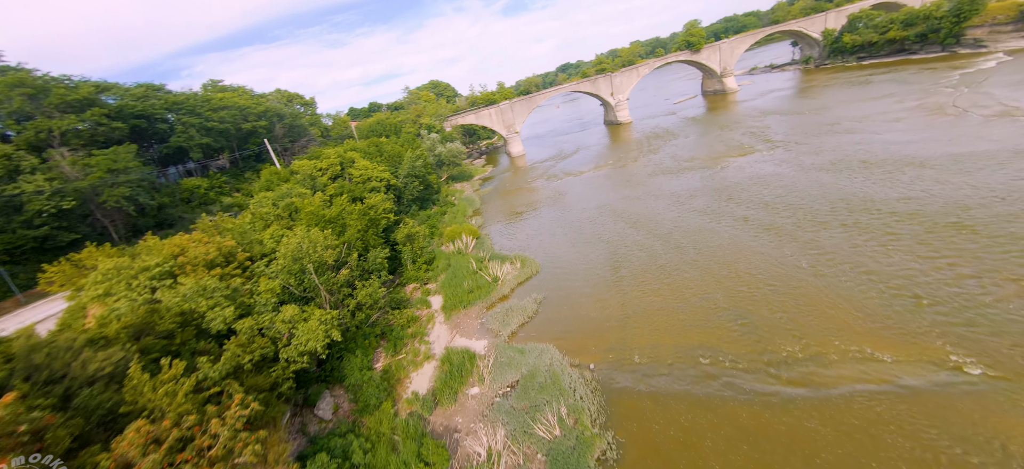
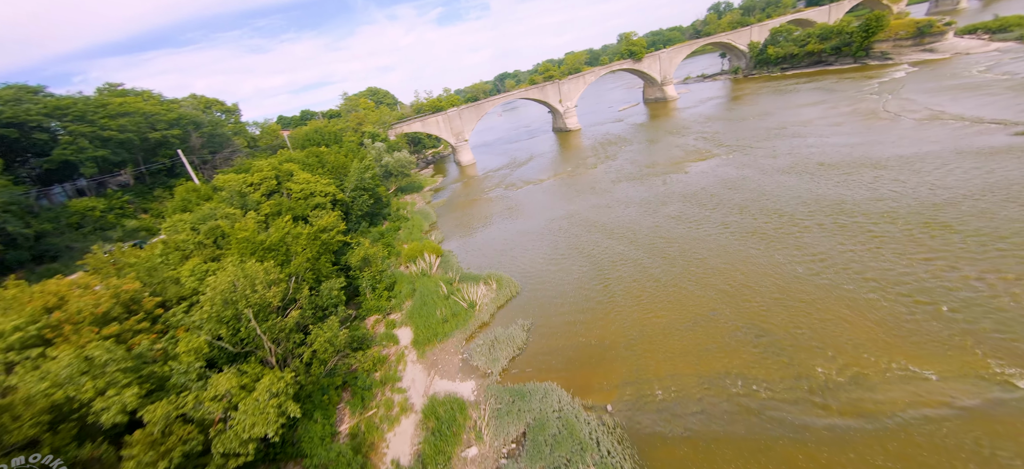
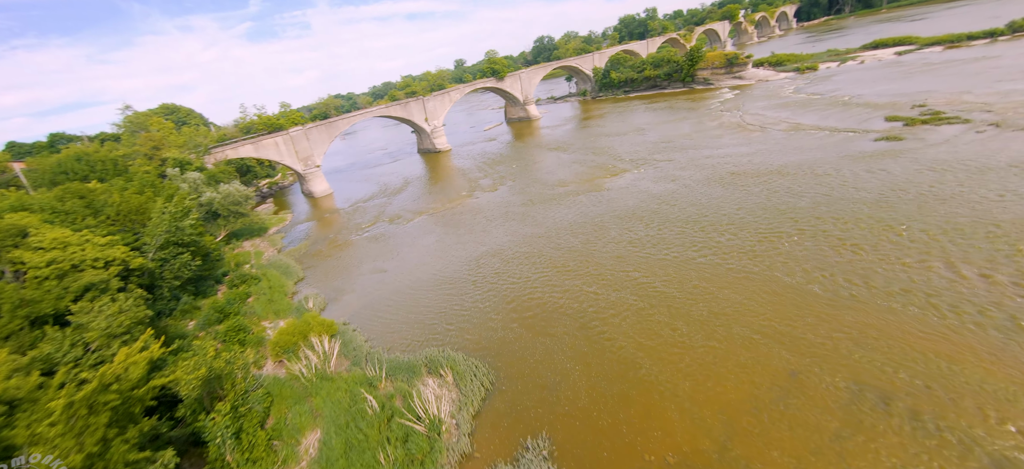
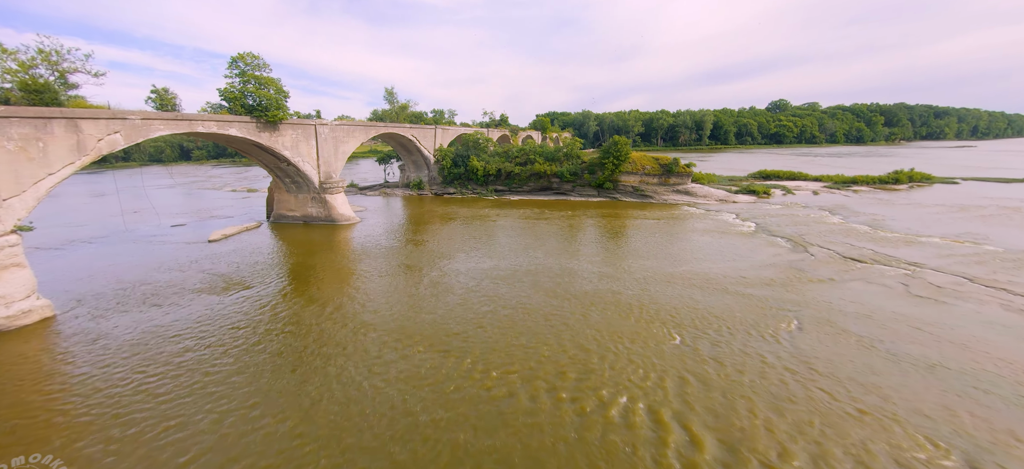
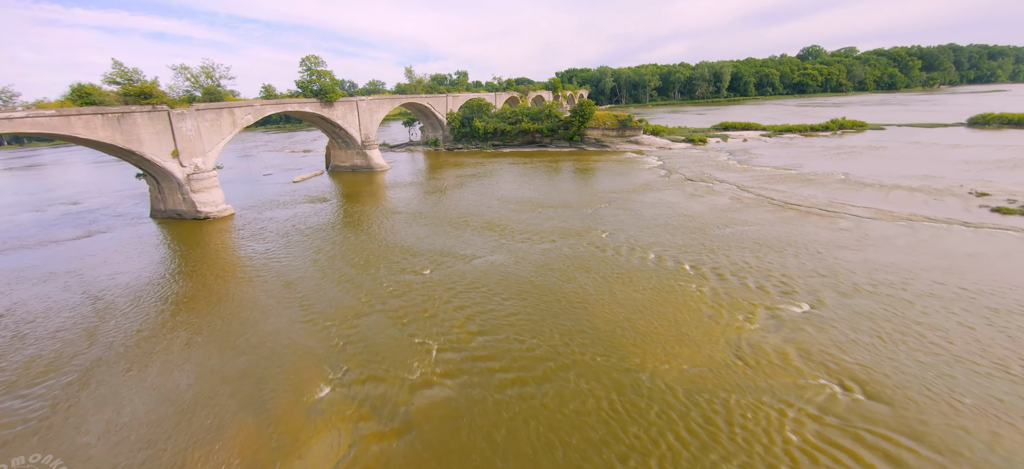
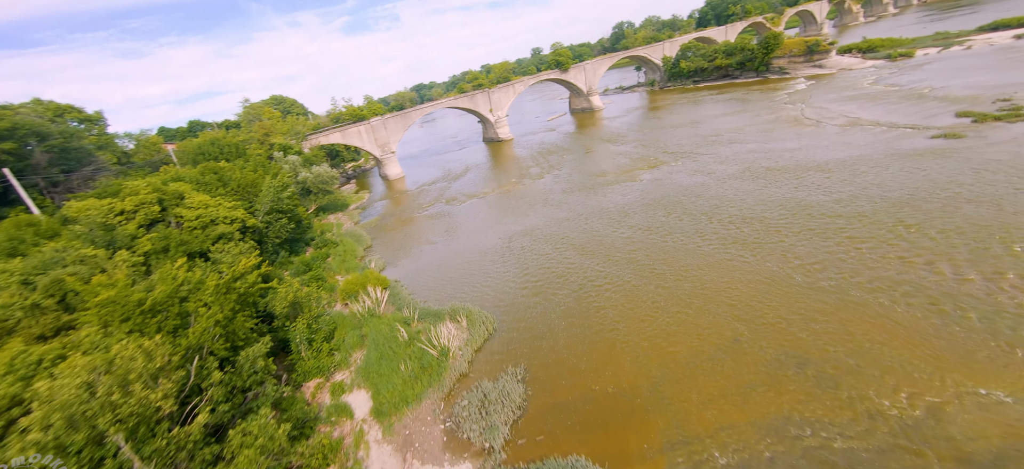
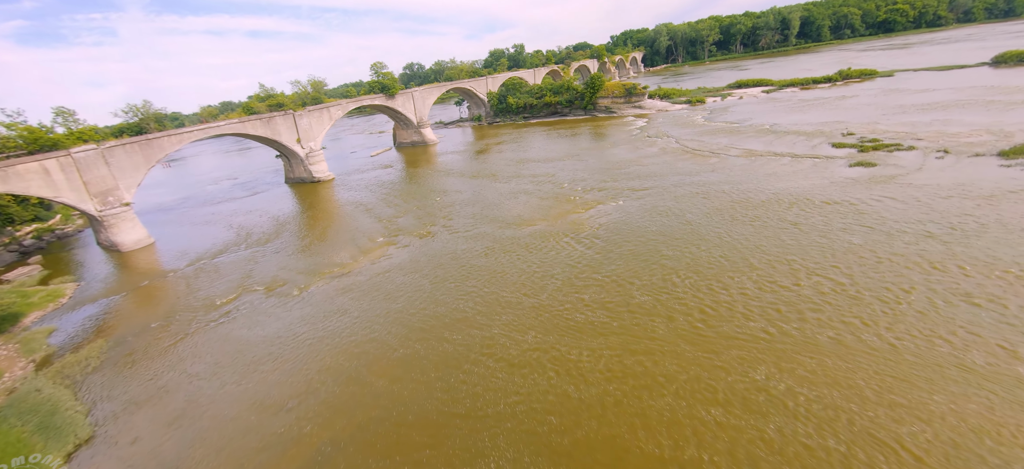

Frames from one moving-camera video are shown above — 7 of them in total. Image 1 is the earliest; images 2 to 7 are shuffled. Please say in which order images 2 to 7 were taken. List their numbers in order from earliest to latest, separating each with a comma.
2, 6, 3, 7, 5, 4
